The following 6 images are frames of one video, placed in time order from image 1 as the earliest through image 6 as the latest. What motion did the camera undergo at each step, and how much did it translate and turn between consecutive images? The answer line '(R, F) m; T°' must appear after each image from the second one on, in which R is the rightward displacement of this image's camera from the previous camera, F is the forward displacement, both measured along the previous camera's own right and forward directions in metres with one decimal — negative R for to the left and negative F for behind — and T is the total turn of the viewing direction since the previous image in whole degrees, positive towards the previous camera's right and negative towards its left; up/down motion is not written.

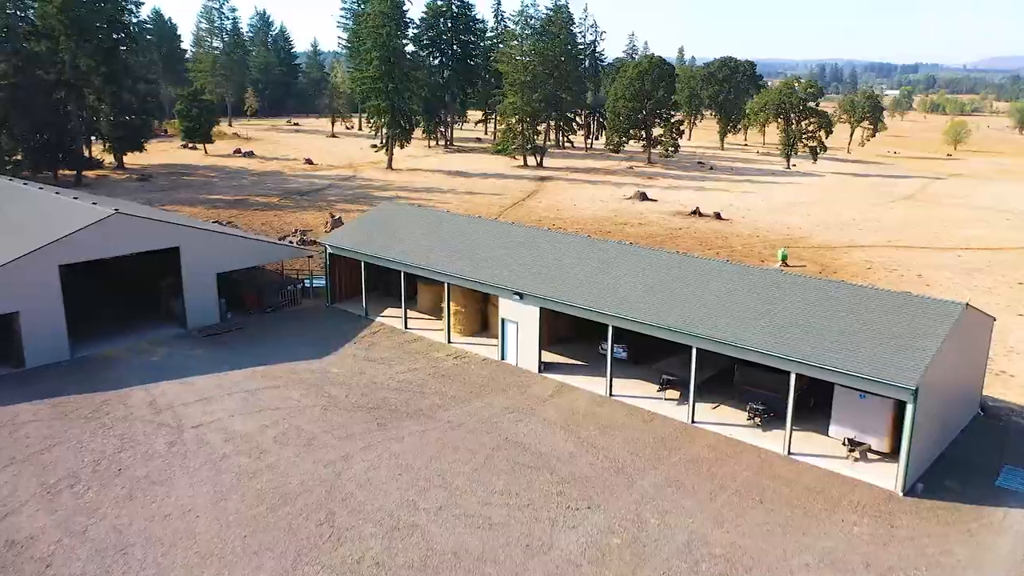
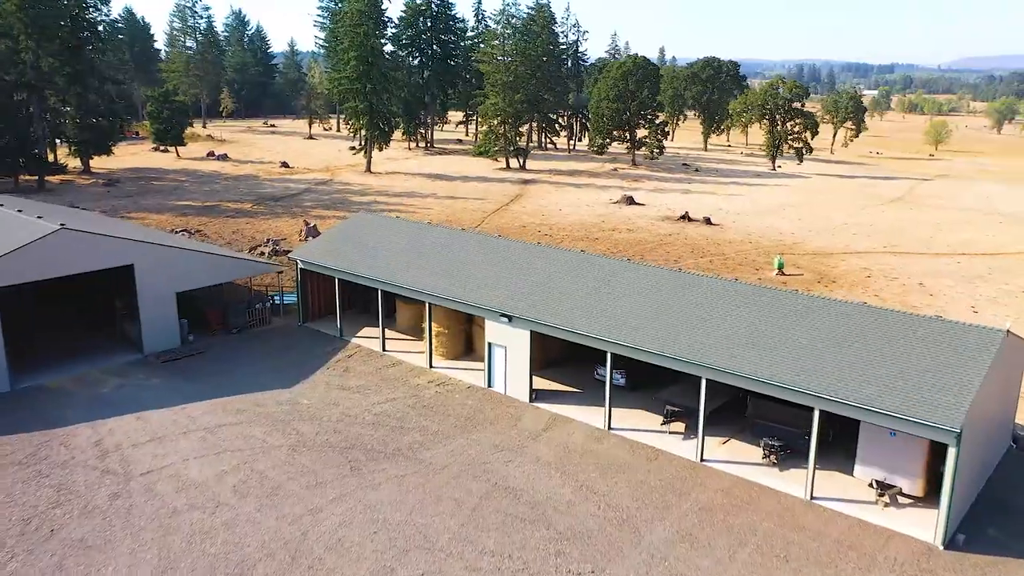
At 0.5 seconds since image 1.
(-0.1, +1.6) m; +1°
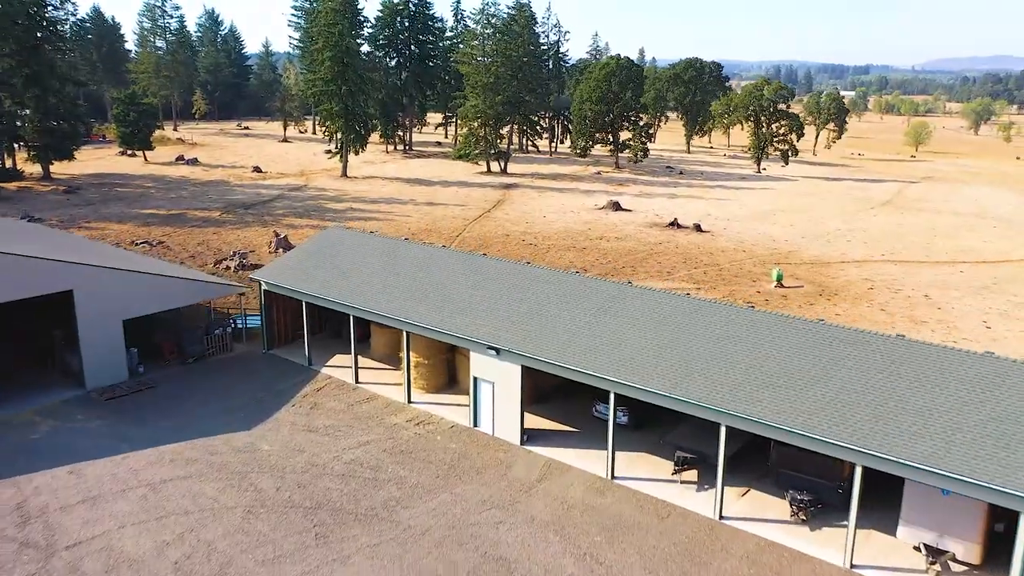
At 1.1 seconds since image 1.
(-0.1, +1.9) m; +1°
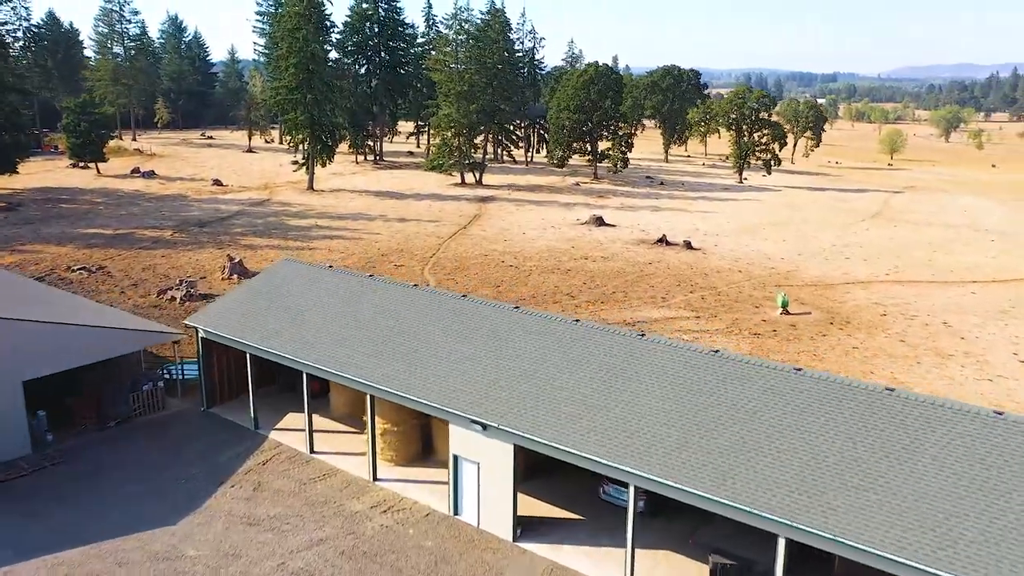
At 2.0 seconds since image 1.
(-0.2, +2.9) m; +2°
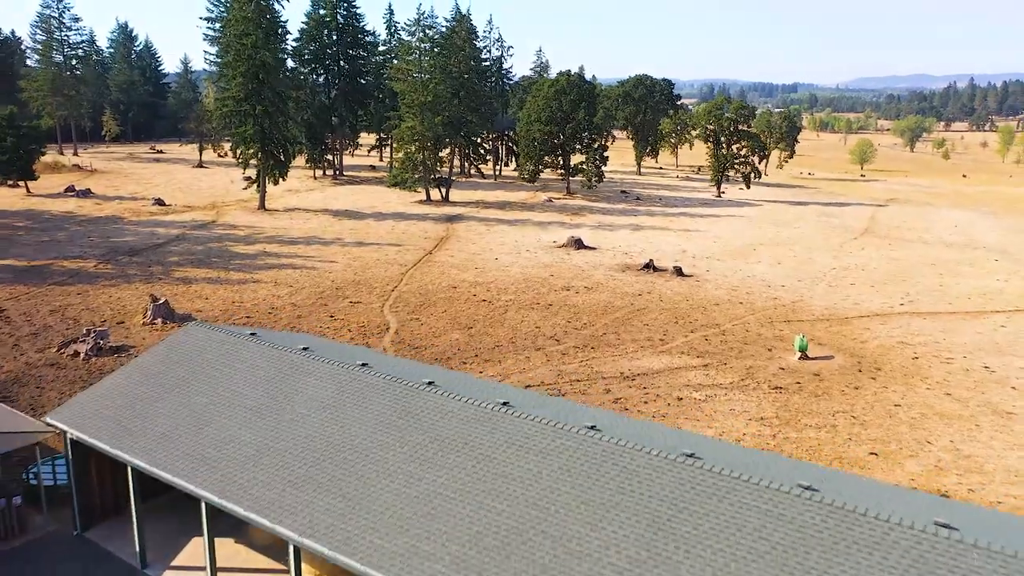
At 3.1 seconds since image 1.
(-0.2, +4.1) m; +2°
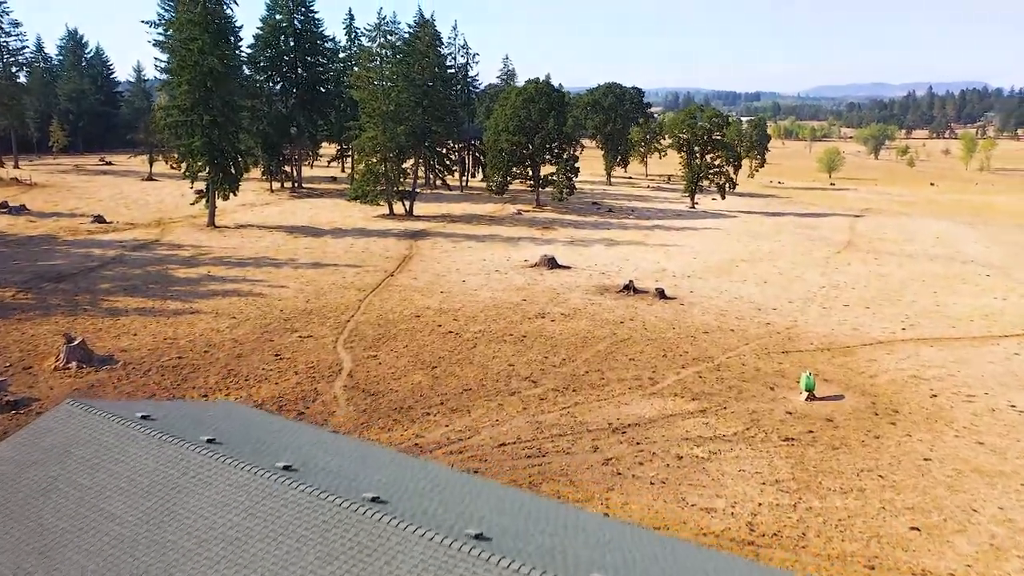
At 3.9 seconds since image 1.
(0.0, +2.9) m; +2°
